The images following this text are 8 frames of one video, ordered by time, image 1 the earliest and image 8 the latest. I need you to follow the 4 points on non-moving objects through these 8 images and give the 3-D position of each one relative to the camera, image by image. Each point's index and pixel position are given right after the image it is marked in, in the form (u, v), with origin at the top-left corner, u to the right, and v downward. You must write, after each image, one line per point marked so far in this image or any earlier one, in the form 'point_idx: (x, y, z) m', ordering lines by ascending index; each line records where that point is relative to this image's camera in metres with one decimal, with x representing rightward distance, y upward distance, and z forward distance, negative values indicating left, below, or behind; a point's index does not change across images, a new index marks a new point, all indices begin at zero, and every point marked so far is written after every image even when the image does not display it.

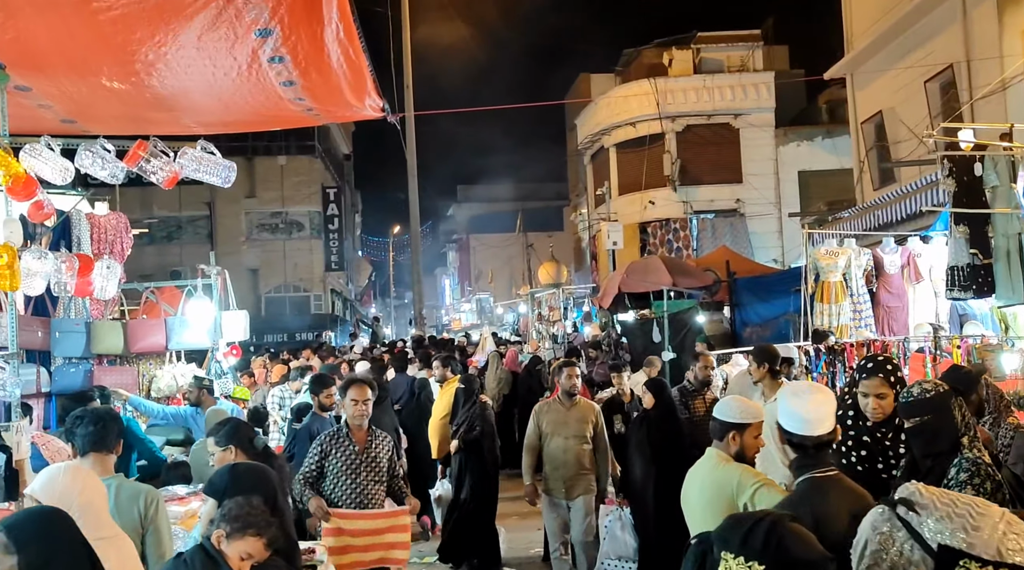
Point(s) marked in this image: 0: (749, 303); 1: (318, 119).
0: (+3.2, -0.3, +14.5) m
1: (-1.3, +1.2, +7.4) m
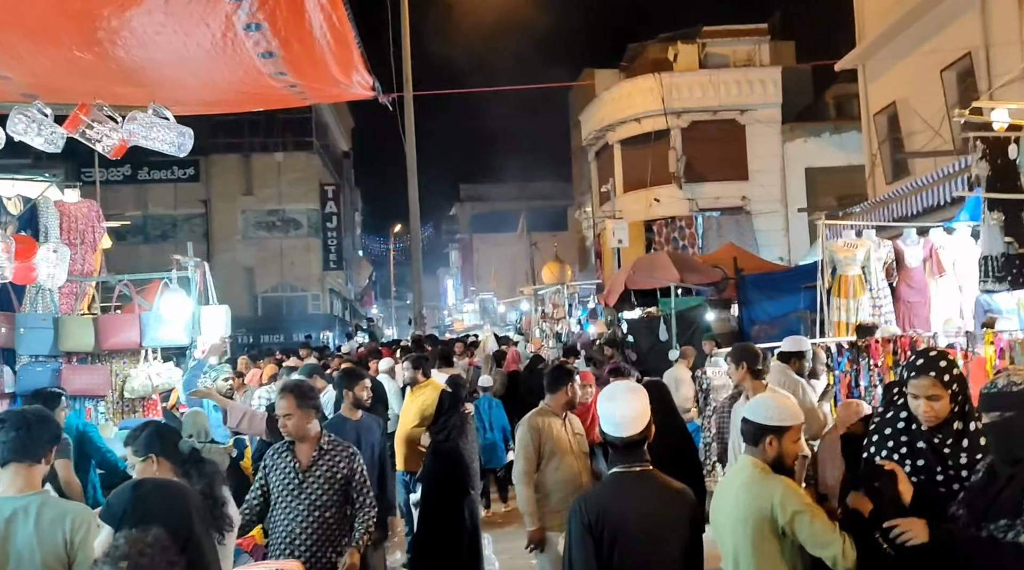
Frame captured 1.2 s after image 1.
0: (+3.2, -0.2, +14.0) m
1: (-1.4, +1.2, +6.9) m
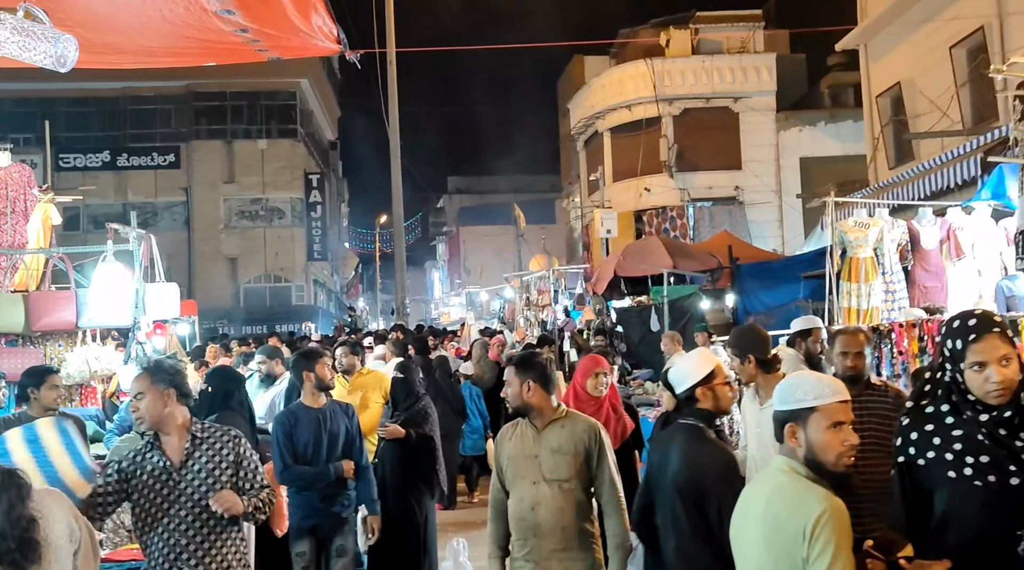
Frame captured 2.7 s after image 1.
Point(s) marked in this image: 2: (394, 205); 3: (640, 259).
0: (+3.0, -0.1, +13.3) m
1: (-1.5, +1.4, +6.2) m
2: (-2.2, +1.5, +19.6) m
3: (+1.6, +0.3, +12.9) m
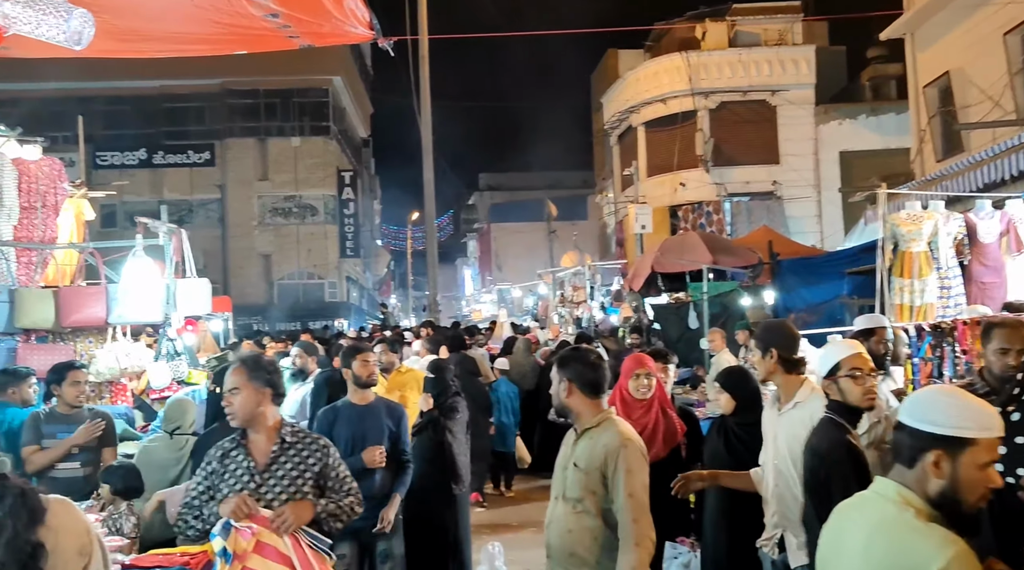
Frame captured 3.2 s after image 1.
0: (+3.4, 0.0, +12.9) m
1: (-1.2, +1.4, +6.0) m
2: (-1.6, +1.6, +19.4) m
3: (+2.0, +0.4, +12.6) m
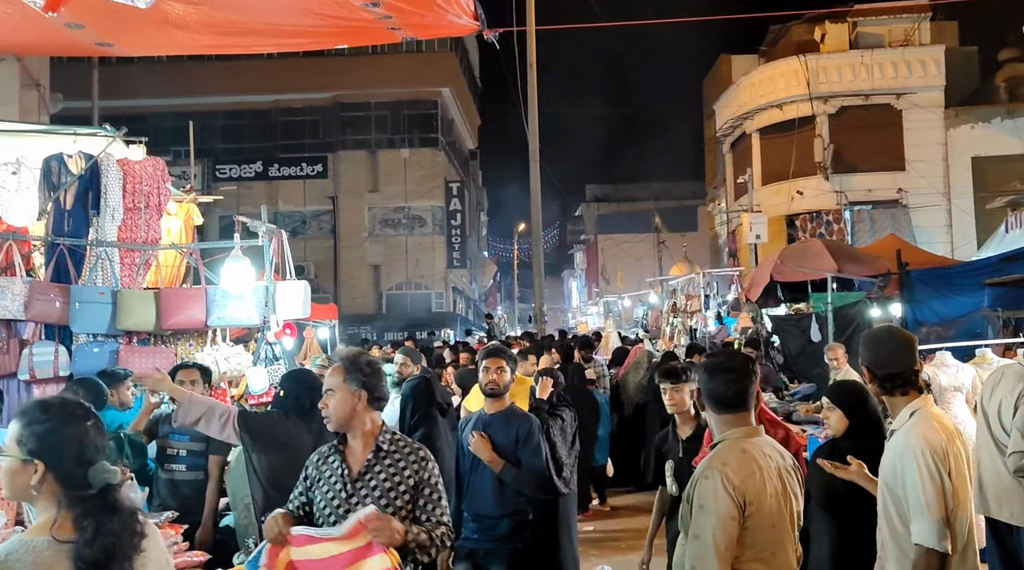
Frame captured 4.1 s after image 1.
0: (+4.7, -0.1, +12.1) m
1: (-0.6, +1.4, +5.6) m
2: (+0.4, +1.4, +19.1) m
3: (+3.3, +0.3, +11.9) m
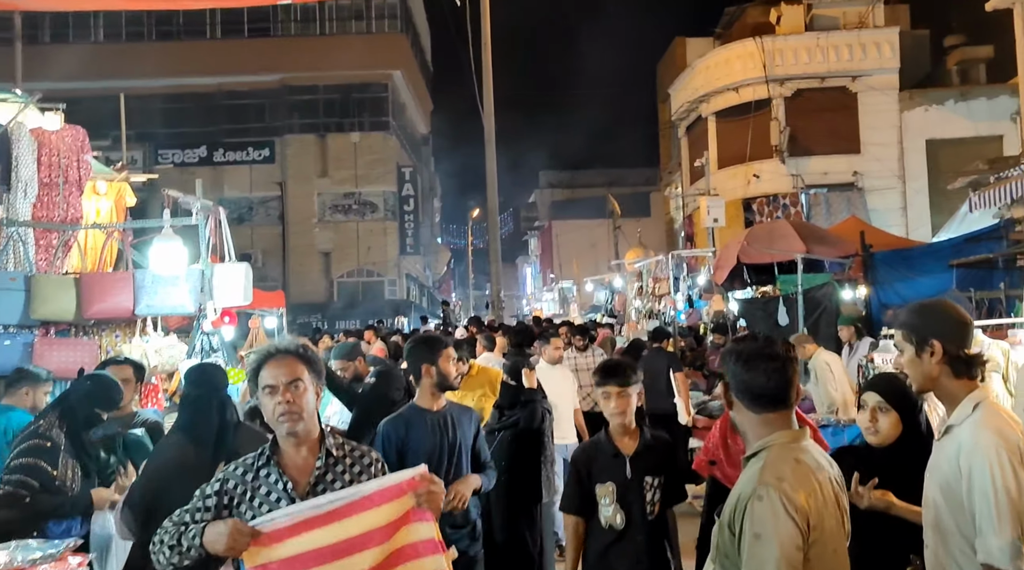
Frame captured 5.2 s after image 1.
0: (+4.2, +0.1, +11.8) m
1: (-0.8, +1.5, +5.1) m
2: (-0.4, +1.7, +18.6) m
3: (+2.8, +0.5, +11.6) m
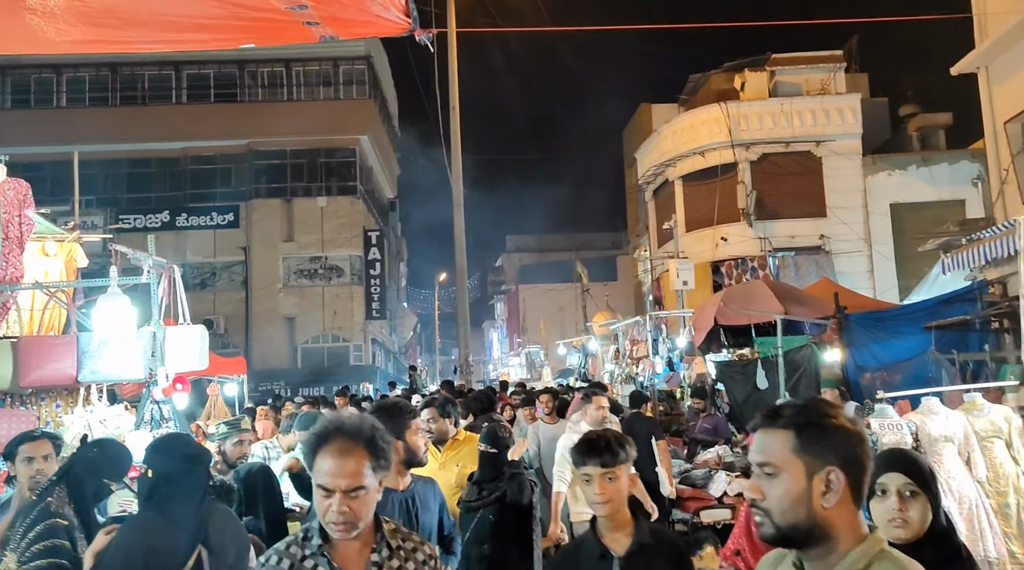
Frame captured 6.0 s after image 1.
0: (+3.9, -0.6, +11.6) m
1: (-0.9, +1.2, +4.8) m
2: (-0.9, +0.5, +18.3) m
3: (+2.5, -0.2, +11.3) m
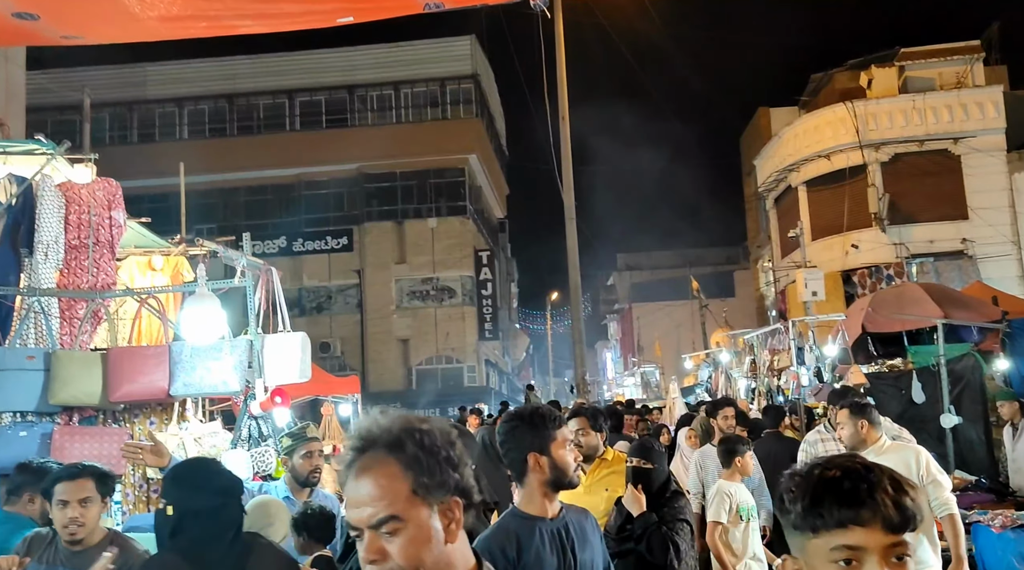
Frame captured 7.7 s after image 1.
0: (+5.2, -0.6, +10.3) m
1: (-0.4, +1.2, +4.1) m
2: (+1.1, +0.3, +17.5) m
3: (+3.7, -0.2, +10.2) m
